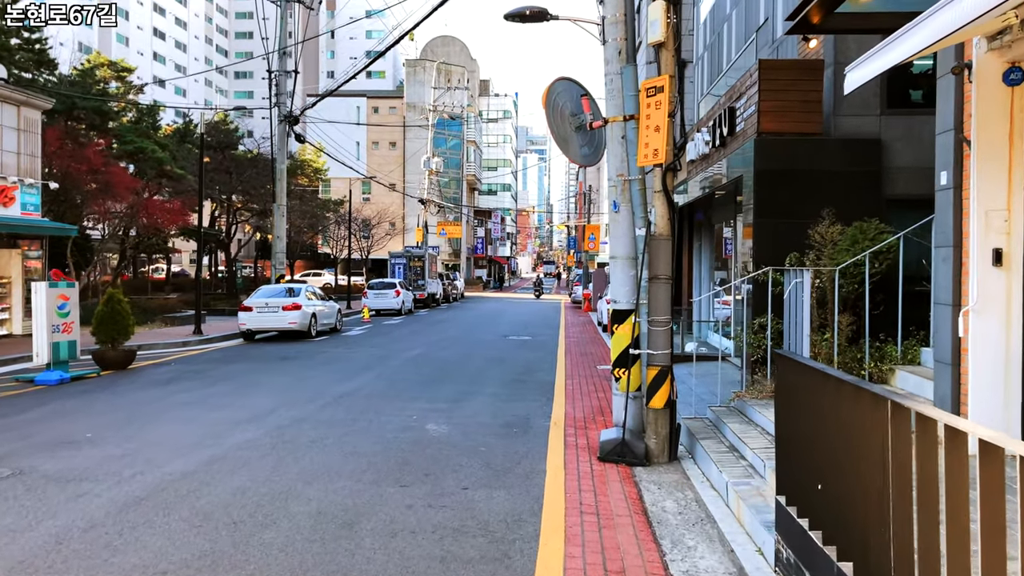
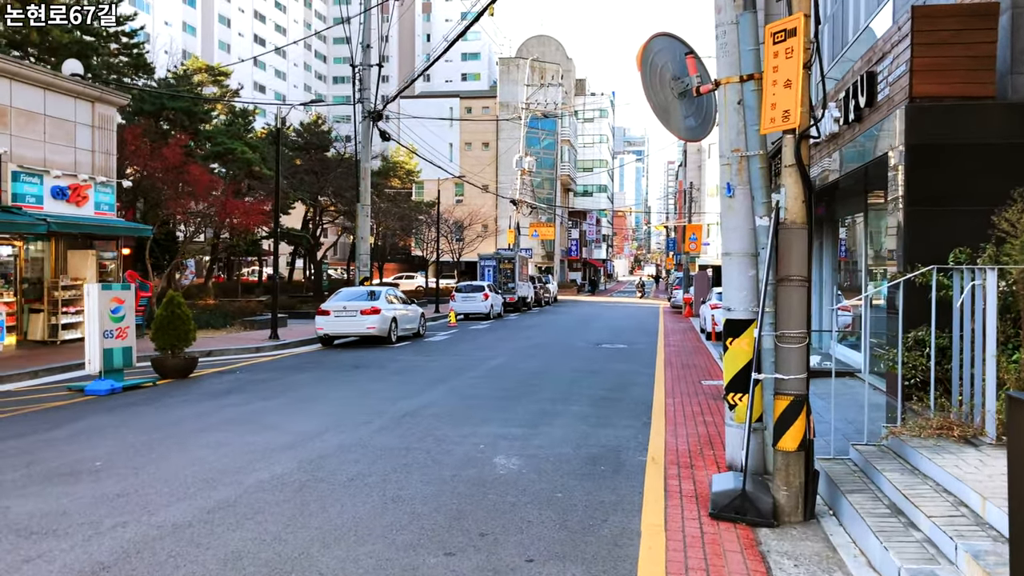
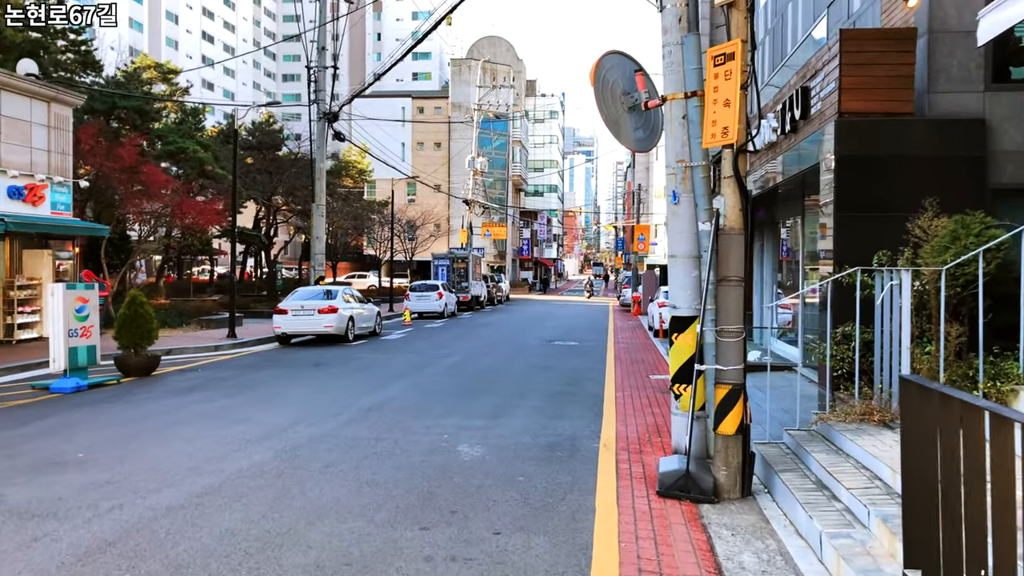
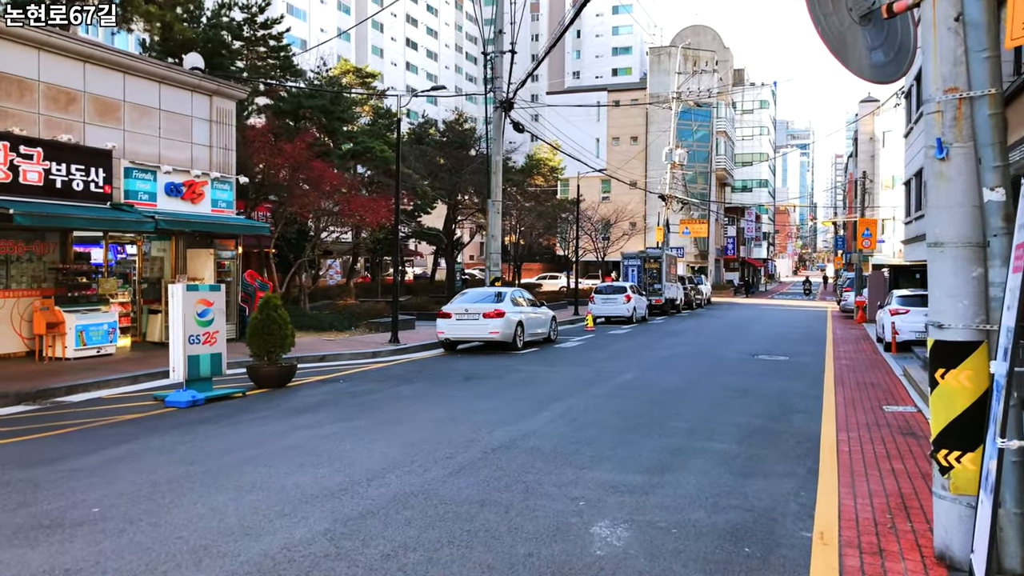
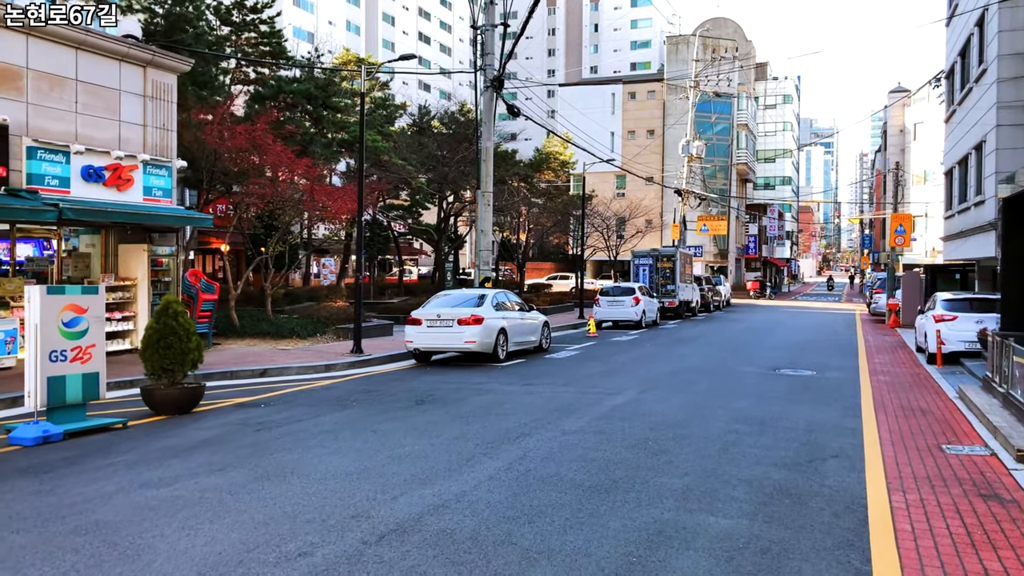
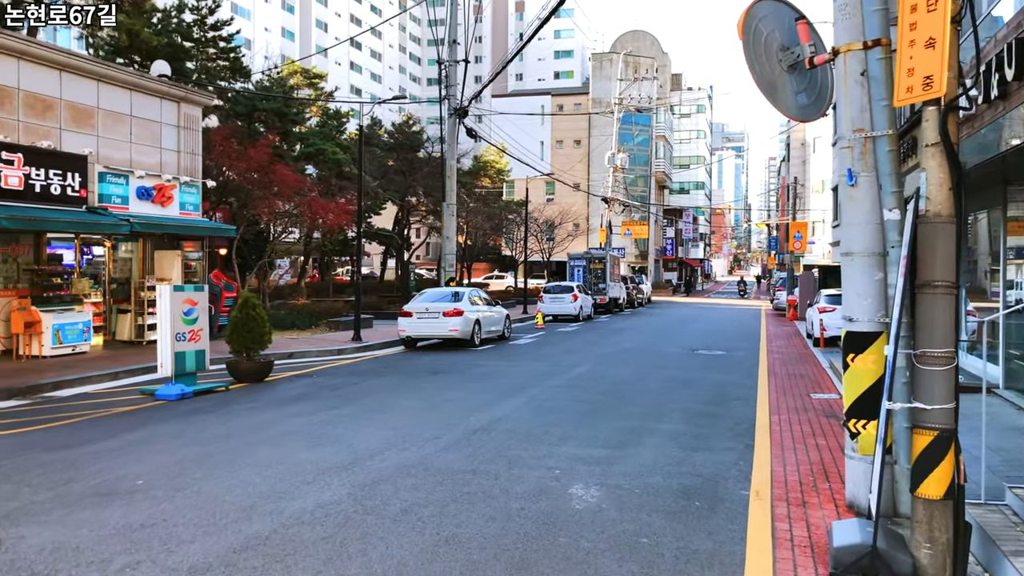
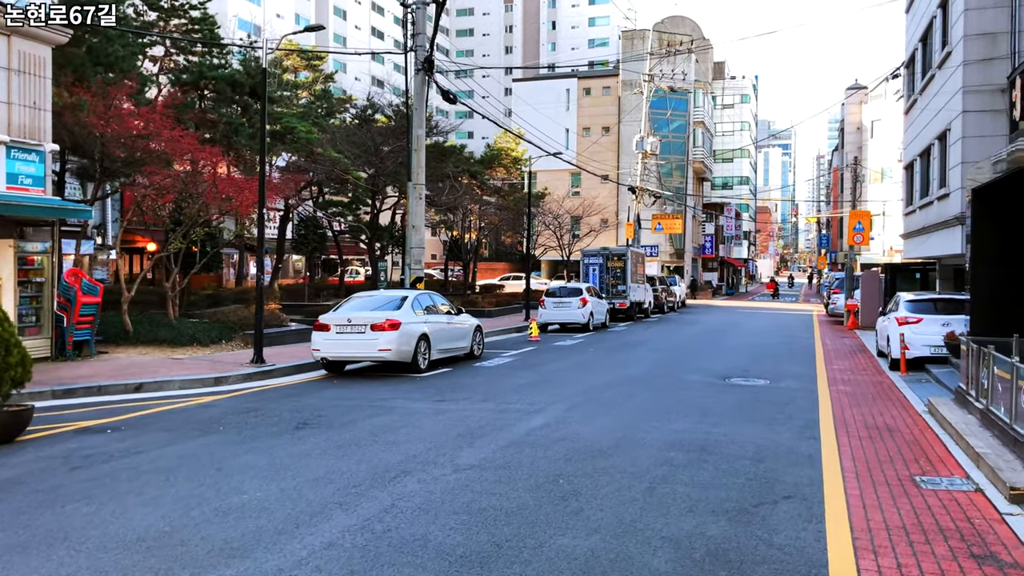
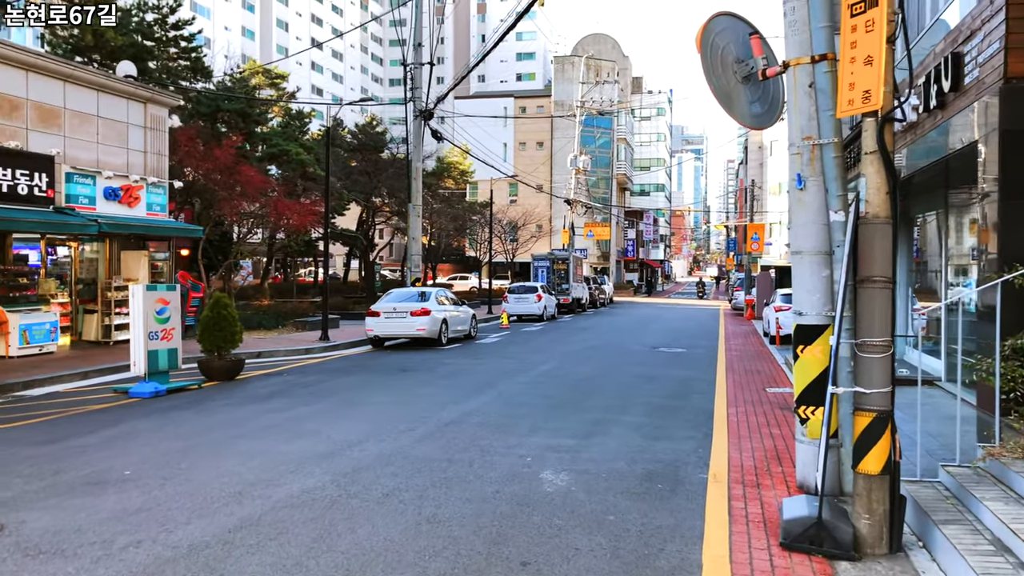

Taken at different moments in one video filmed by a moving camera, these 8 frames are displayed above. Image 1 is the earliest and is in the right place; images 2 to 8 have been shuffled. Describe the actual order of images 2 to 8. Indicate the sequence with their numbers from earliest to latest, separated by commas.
3, 2, 8, 6, 4, 5, 7
